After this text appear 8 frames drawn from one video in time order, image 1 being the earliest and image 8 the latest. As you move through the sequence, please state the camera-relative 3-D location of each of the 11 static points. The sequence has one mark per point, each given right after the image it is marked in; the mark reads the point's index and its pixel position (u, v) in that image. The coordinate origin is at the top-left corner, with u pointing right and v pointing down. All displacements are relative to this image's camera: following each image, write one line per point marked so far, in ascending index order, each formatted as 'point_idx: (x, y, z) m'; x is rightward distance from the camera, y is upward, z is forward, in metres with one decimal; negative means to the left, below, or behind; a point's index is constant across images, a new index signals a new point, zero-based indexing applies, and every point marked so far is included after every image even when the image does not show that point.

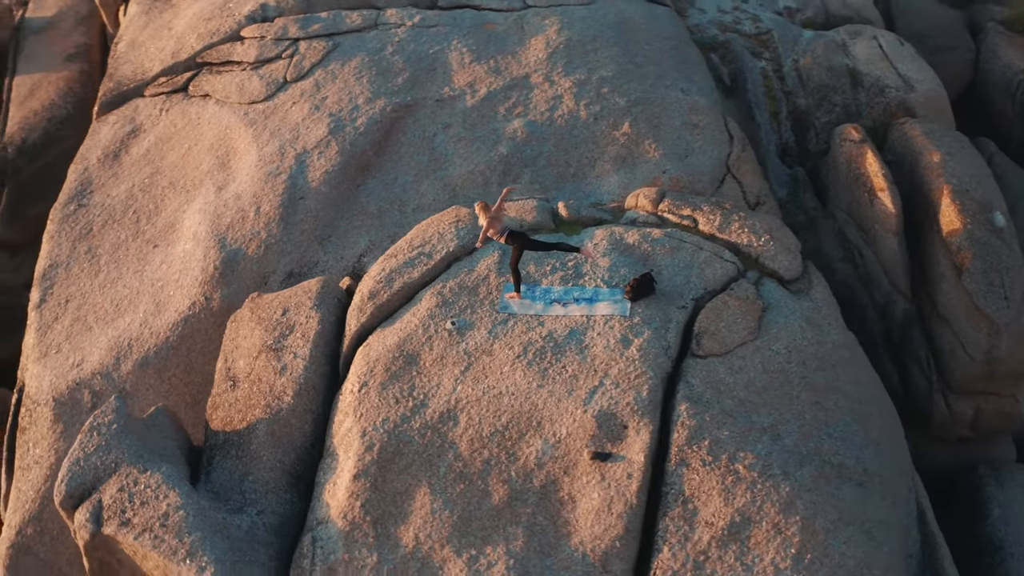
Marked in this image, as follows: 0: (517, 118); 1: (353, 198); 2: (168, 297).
0: (0.0, +1.3, +8.1) m
1: (-1.1, +0.6, +7.7) m
2: (-2.3, -0.1, +7.3) m
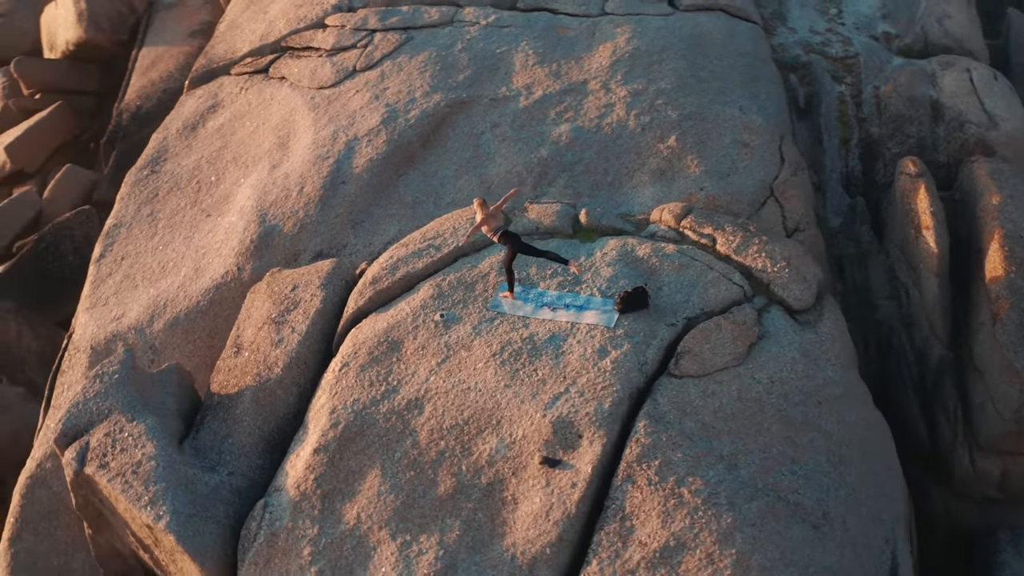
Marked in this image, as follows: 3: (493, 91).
0: (+0.4, +1.3, +8.2) m
1: (-0.9, +0.7, +7.9) m
2: (-2.2, +0.2, +7.7) m
3: (-0.2, +1.6, +8.5) m
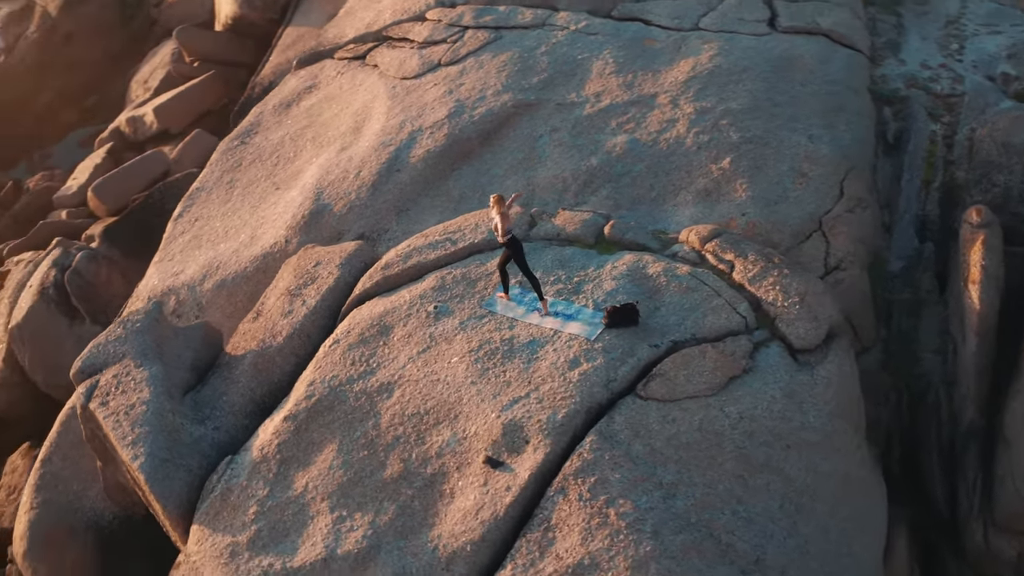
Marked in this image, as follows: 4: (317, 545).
0: (+0.8, +1.2, +8.1) m
1: (-0.5, +0.8, +8.1) m
2: (-1.9, +0.4, +8.1) m
3: (+0.4, +1.5, +8.5) m
4: (-1.0, -1.3, +5.5) m
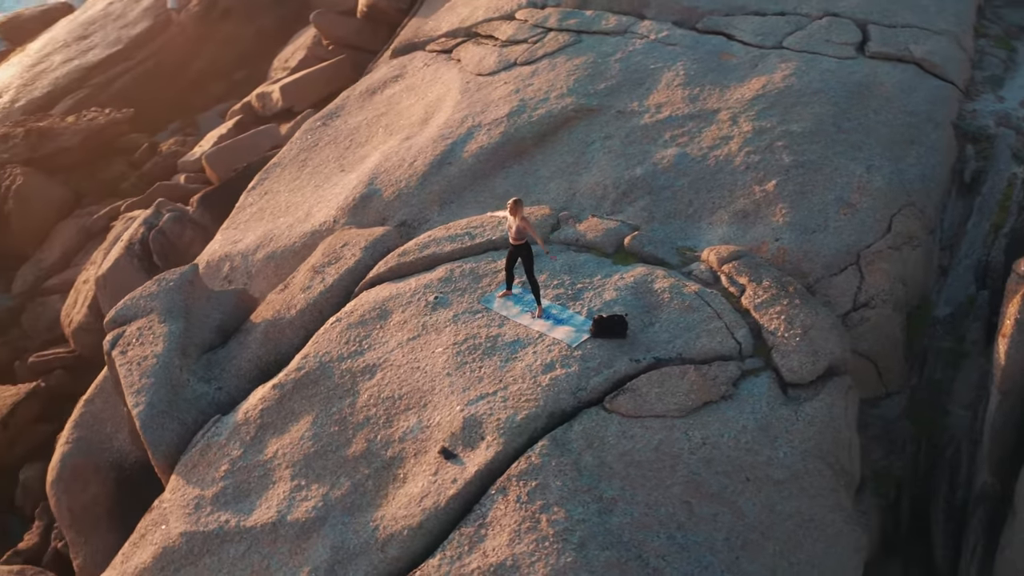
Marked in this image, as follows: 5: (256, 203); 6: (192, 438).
0: (+1.2, +1.1, +8.0) m
1: (-0.2, +0.9, +8.2) m
2: (-1.6, +0.6, +8.5) m
3: (+0.9, +1.5, +8.5) m
4: (-1.3, -1.2, +5.8) m
5: (-2.2, +0.7, +9.0) m
6: (-1.9, -0.9, +6.4) m
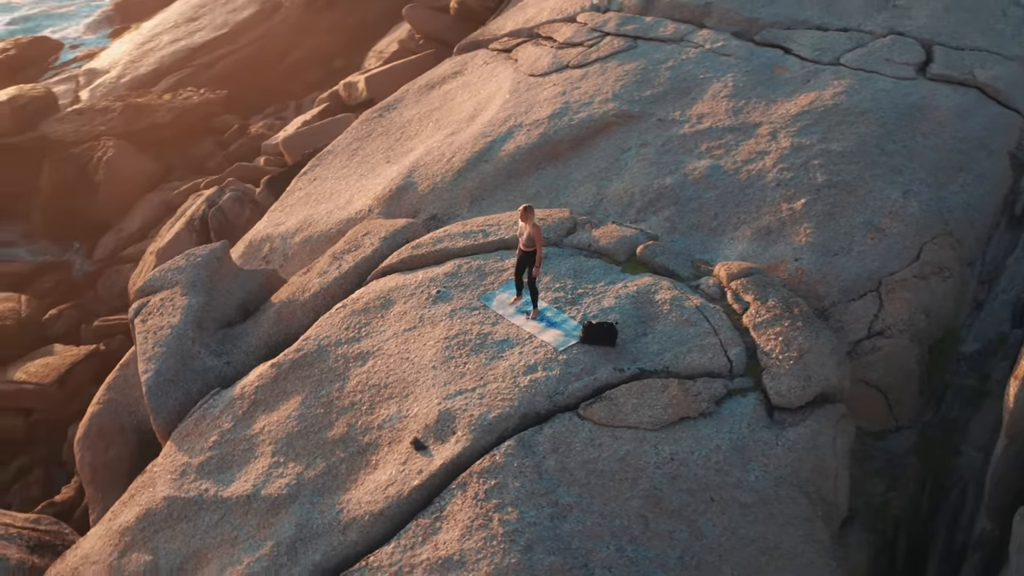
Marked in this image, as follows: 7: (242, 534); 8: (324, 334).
0: (+1.4, +1.0, +7.9) m
1: (+0.1, +0.9, +8.3) m
2: (-1.3, +0.7, +8.7) m
3: (+1.2, +1.4, +8.4) m
4: (-1.5, -1.1, +6.0) m
5: (-1.8, +0.9, +9.3) m
6: (-2.0, -0.7, +6.7) m
7: (-1.5, -1.3, +5.8) m
8: (-1.2, -0.3, +6.7) m
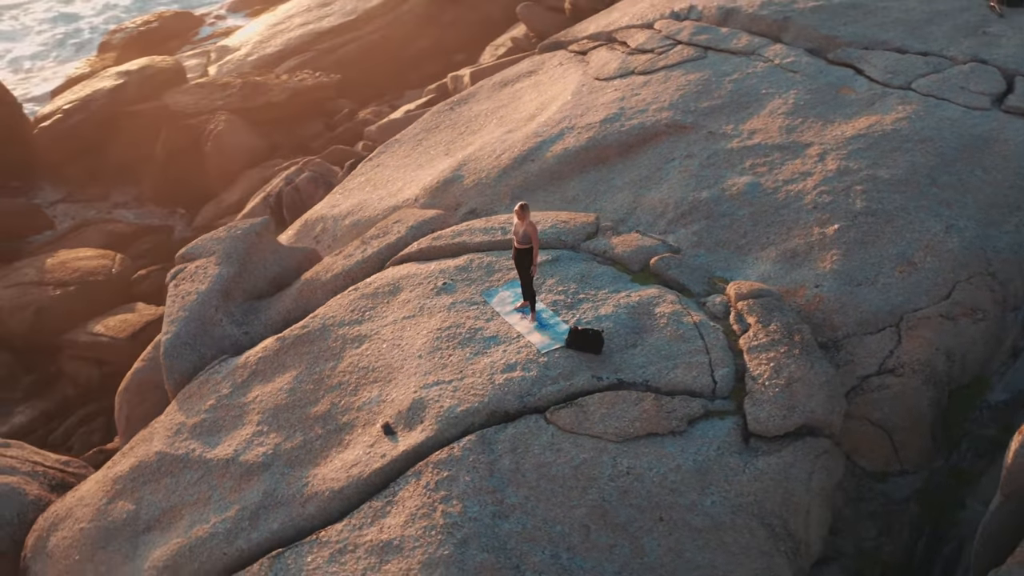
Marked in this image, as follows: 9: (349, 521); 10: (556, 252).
0: (+1.7, +0.8, +7.7) m
1: (+0.4, +0.8, +8.2) m
2: (-0.9, +0.8, +8.9) m
3: (+1.6, +1.2, +8.2) m
4: (-1.6, -0.9, +6.2) m
5: (-1.3, +1.0, +9.6) m
6: (-2.0, -0.5, +7.0) m
7: (-1.7, -1.2, +6.0) m
8: (-1.2, -0.2, +6.9) m
9: (-0.8, -1.2, +5.6) m
10: (+0.3, +0.2, +7.1) m
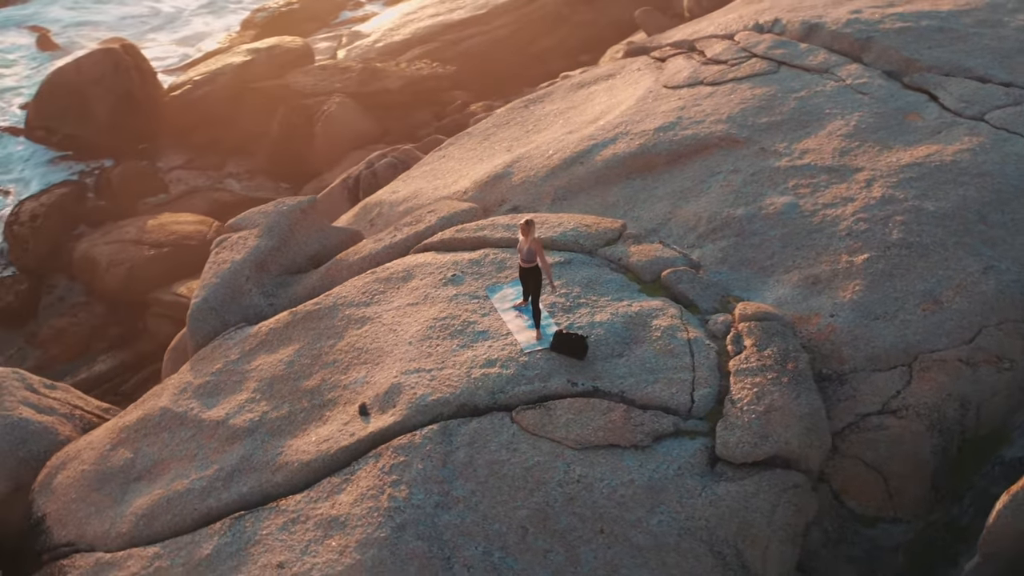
0: (+1.9, +0.6, +7.4) m
1: (+0.8, +0.8, +8.2) m
2: (-0.4, +0.9, +9.0) m
3: (+1.9, +1.1, +8.0) m
4: (-1.7, -0.7, +6.5) m
5: (-0.7, +1.1, +9.7) m
6: (-2.0, -0.3, +7.3) m
7: (-1.8, -1.0, +6.3) m
8: (-1.1, 0.0, +7.1) m
9: (-1.1, -1.1, +5.7) m
10: (+0.4, +0.2, +7.1) m
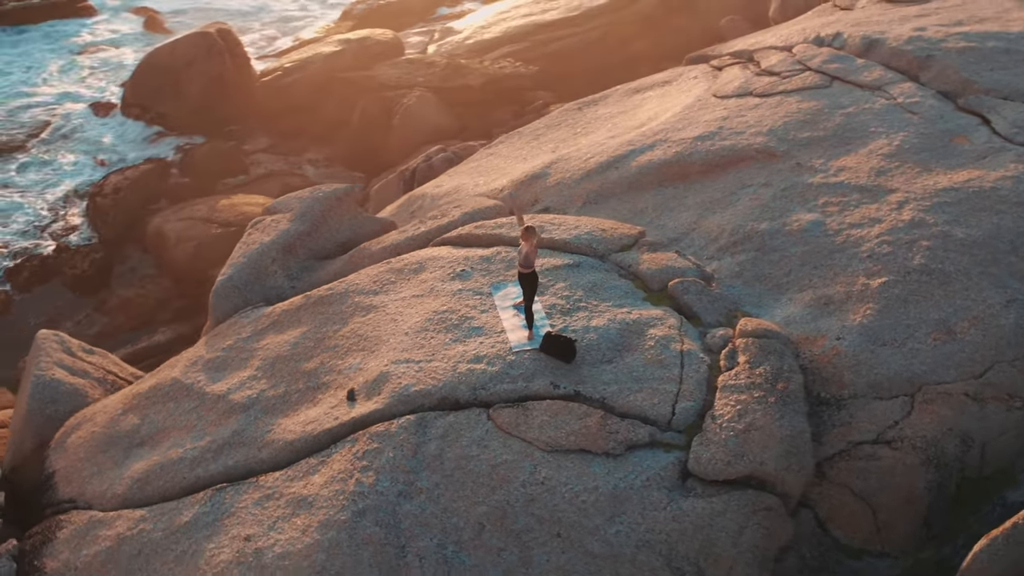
0: (+2.1, +0.5, +7.2) m
1: (+1.0, +0.7, +8.1) m
2: (-0.1, +0.9, +9.0) m
3: (+2.1, +0.9, +7.7) m
4: (-1.8, -0.6, +6.7) m
5: (-0.3, +1.2, +9.8) m
6: (-1.9, -0.2, +7.5) m
7: (-1.9, -0.8, +6.5) m
8: (-1.0, 0.0, +7.2) m
9: (-1.2, -1.0, +5.8) m
10: (+0.5, +0.2, +7.1) m
